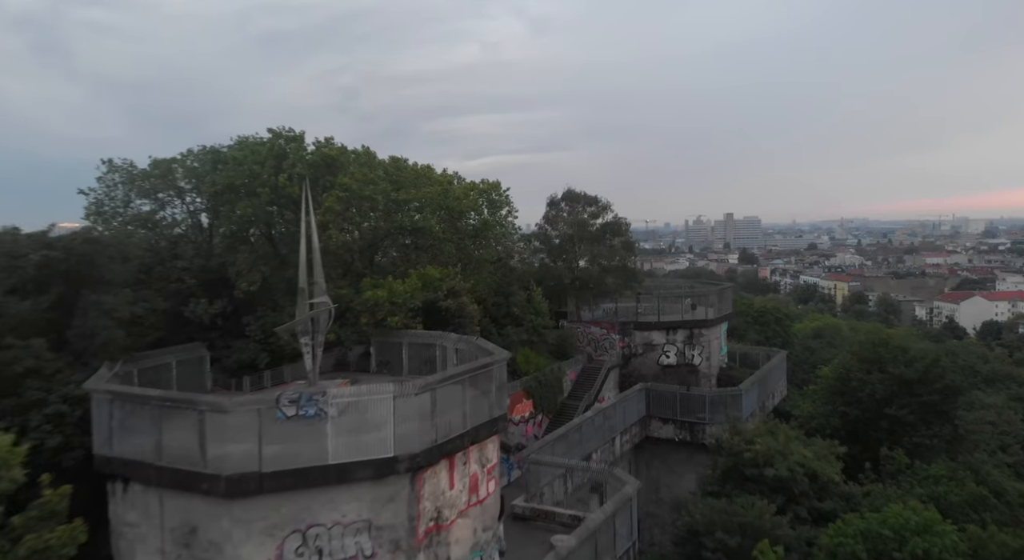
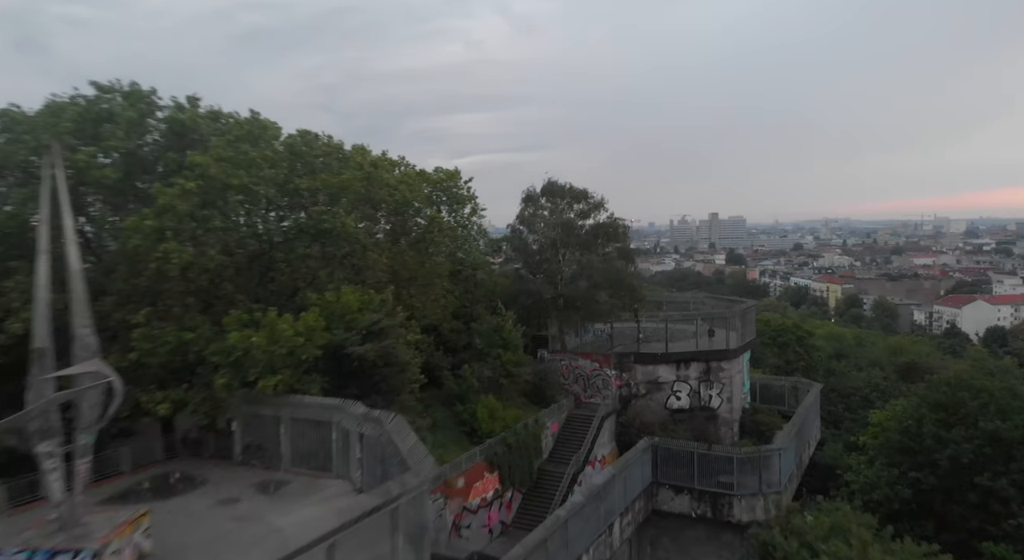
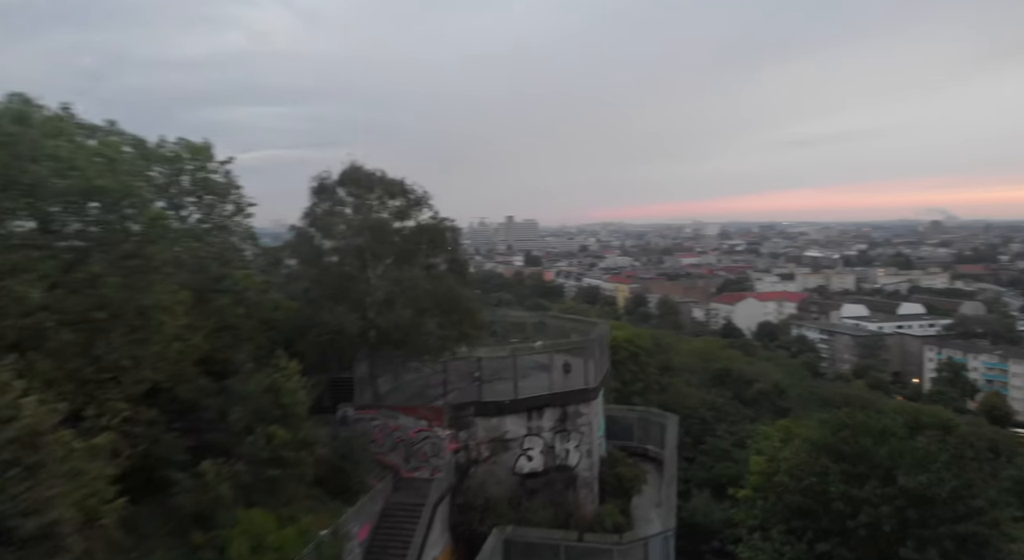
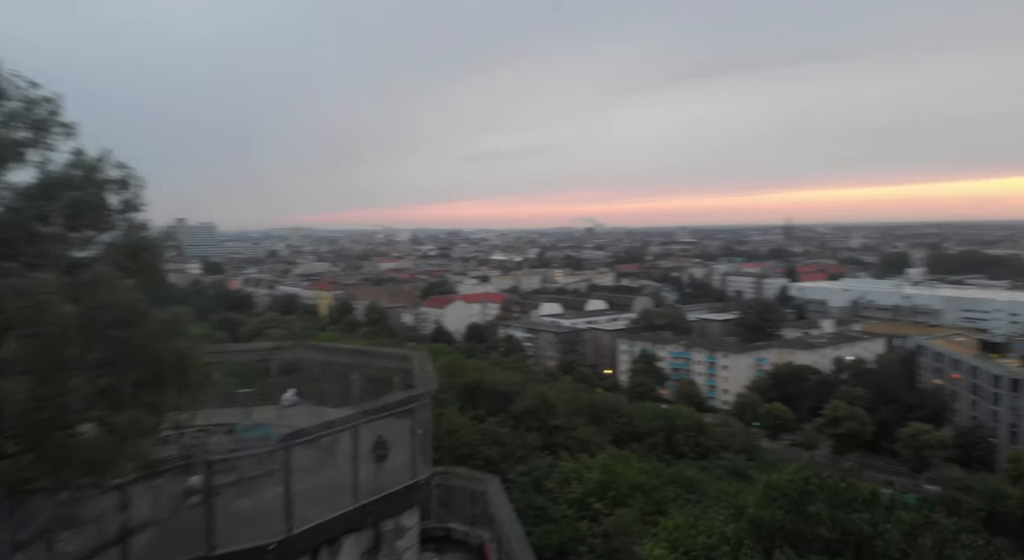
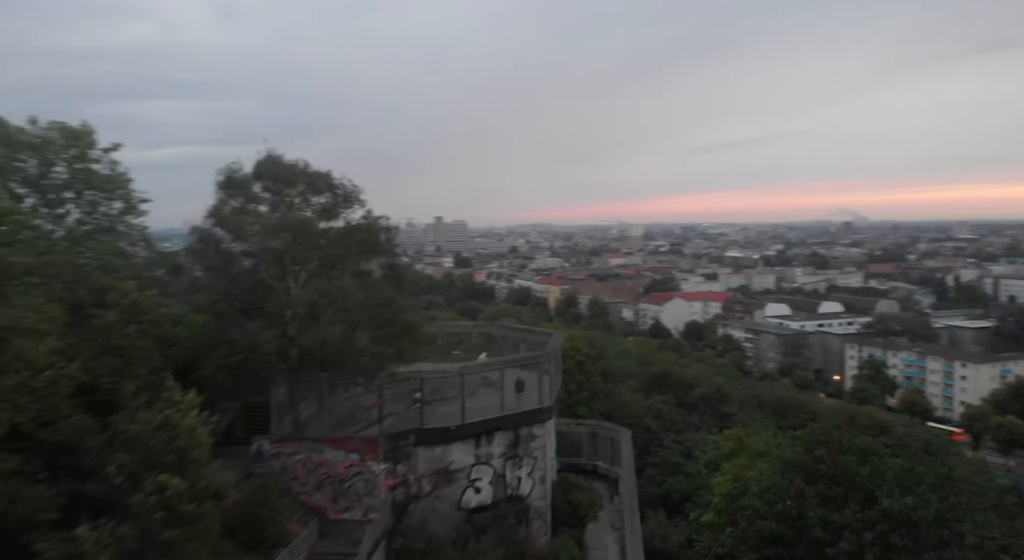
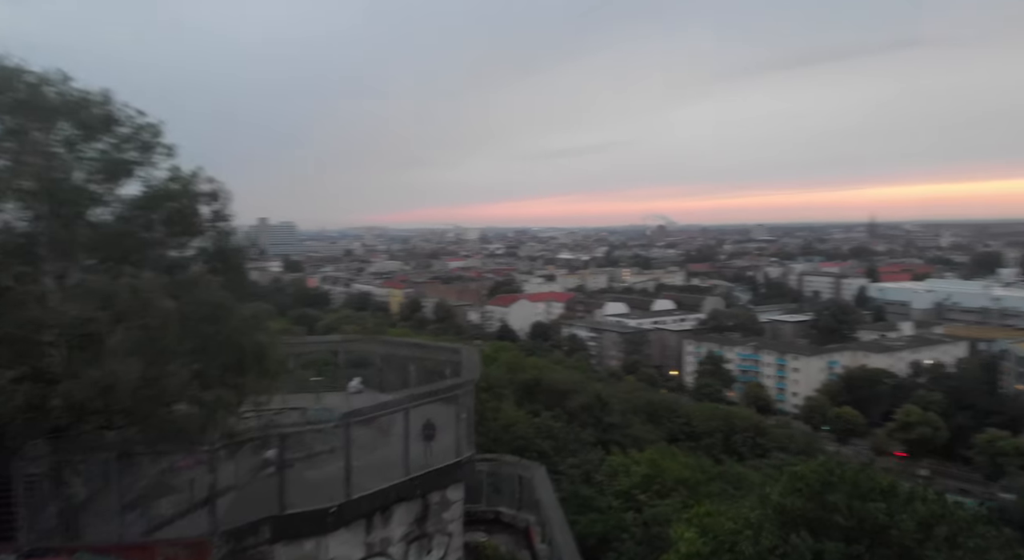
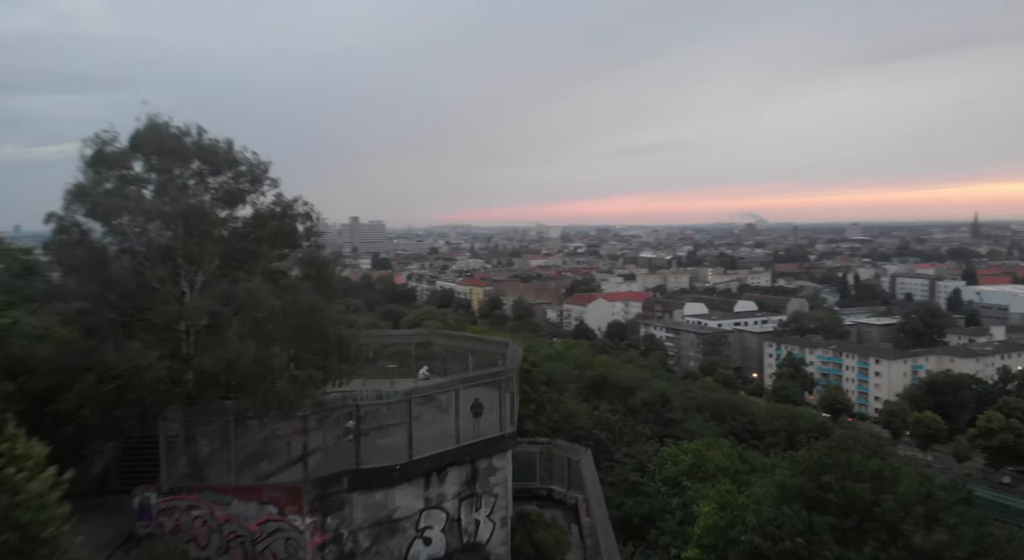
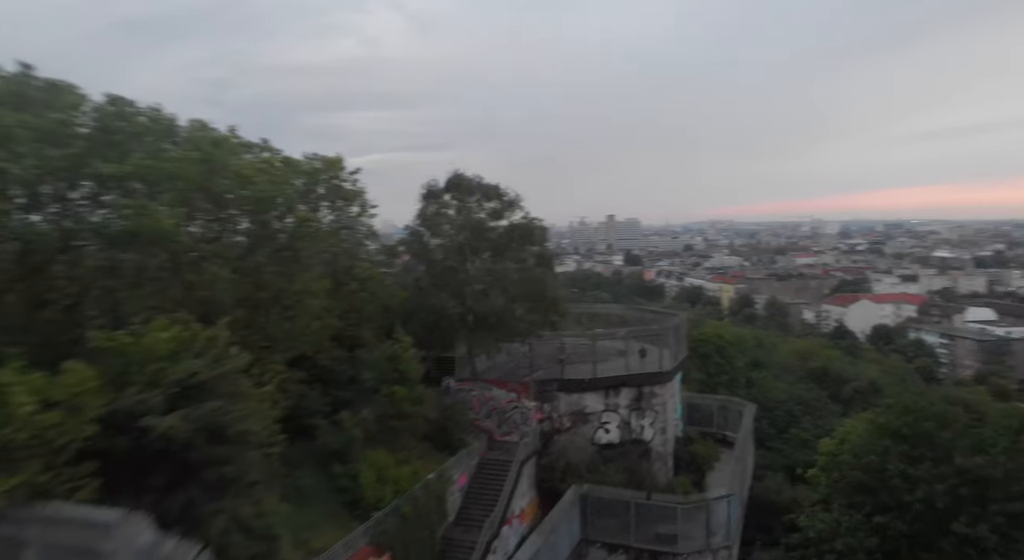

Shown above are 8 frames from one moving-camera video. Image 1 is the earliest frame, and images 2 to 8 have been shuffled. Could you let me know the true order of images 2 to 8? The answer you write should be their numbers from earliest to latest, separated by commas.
2, 8, 3, 5, 7, 6, 4
